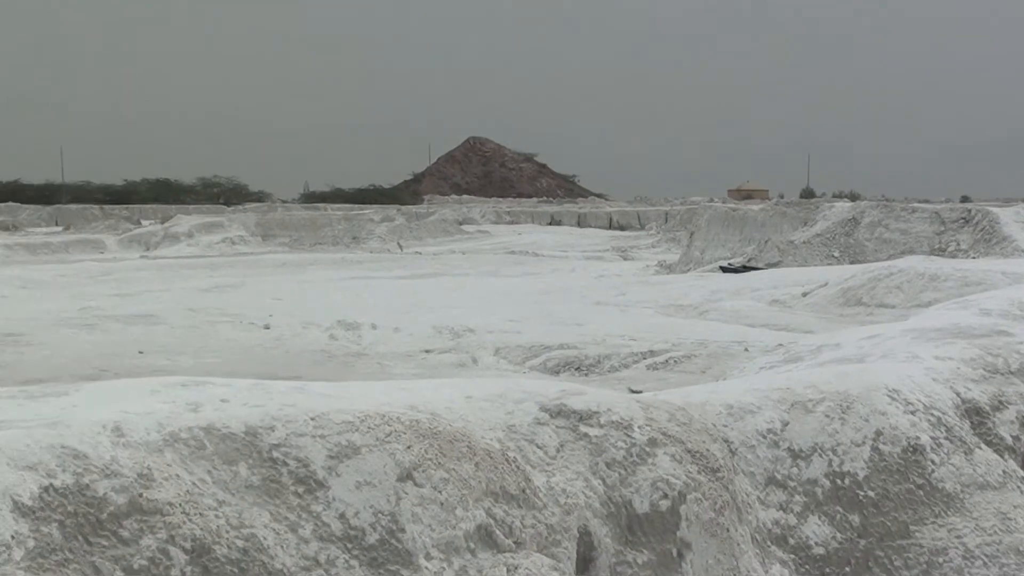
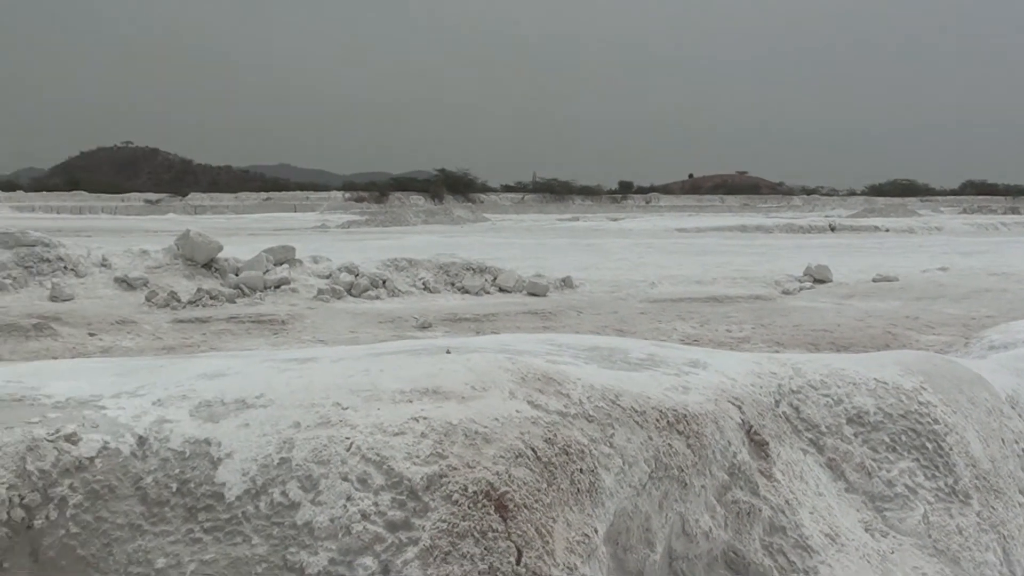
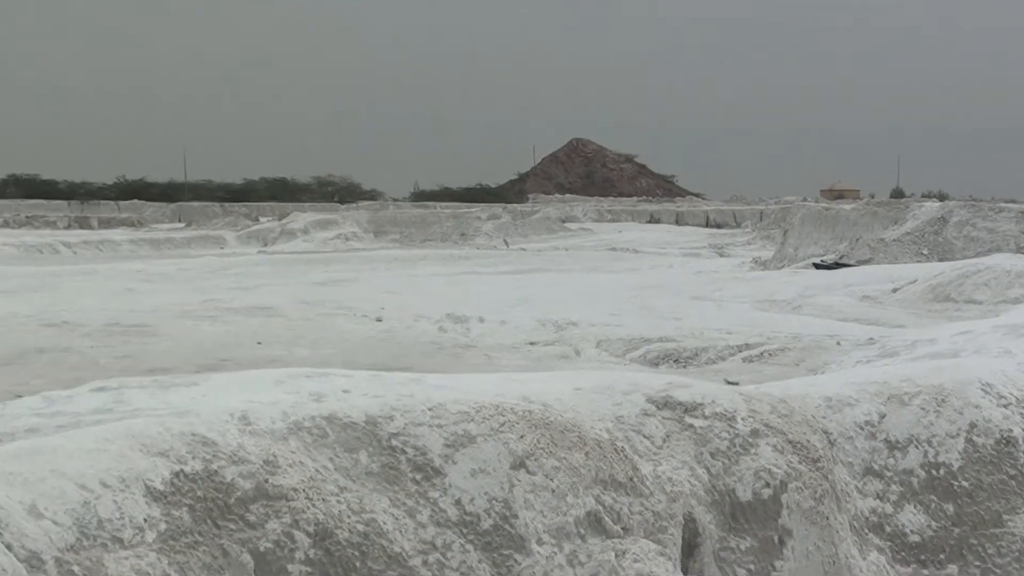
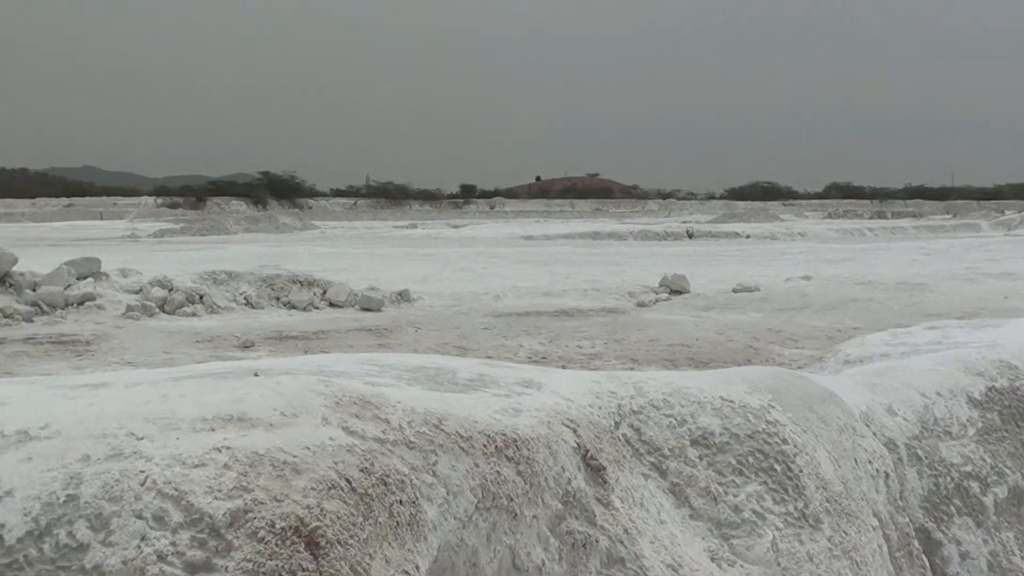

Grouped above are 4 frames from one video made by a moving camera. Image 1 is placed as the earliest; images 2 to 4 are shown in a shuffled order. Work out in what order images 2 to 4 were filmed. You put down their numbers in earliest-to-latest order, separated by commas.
3, 4, 2
